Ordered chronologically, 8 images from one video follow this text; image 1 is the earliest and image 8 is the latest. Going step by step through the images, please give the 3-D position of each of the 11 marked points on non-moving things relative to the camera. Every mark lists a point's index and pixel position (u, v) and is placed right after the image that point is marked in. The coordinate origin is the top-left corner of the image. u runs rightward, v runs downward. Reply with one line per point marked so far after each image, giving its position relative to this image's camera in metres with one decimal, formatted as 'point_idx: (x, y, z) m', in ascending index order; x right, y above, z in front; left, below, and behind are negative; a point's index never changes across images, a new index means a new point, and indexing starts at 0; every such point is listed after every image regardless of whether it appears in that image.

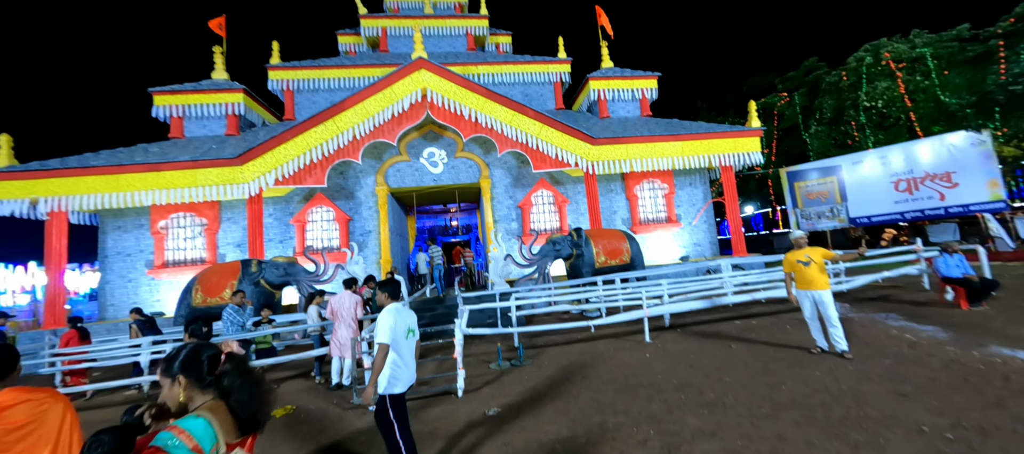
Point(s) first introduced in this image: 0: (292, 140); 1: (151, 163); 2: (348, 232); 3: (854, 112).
0: (-6.3, +2.5, +11.2) m
1: (-9.9, +1.8, +10.7) m
2: (-5.2, -0.2, +12.4) m
3: (+14.3, +4.8, +16.3) m
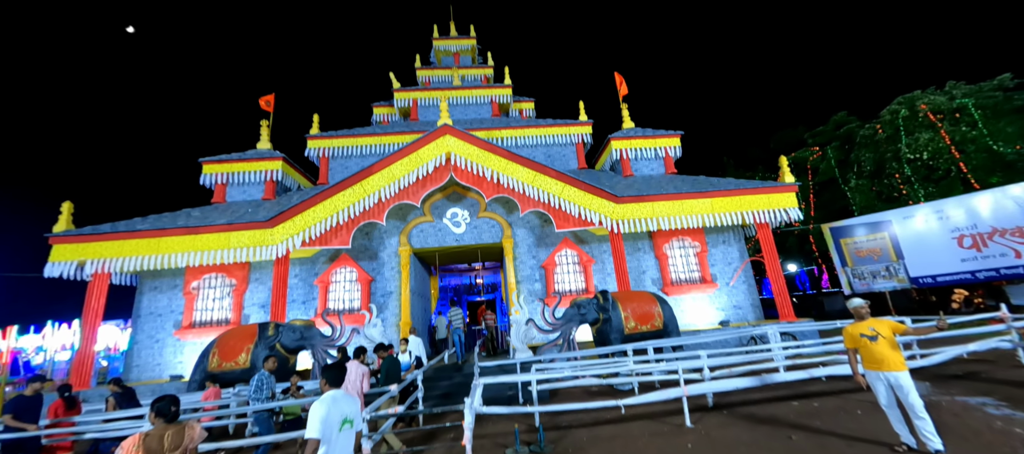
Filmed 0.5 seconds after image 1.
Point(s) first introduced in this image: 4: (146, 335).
0: (-5.7, +0.7, +11.6) m
1: (-9.3, 0.0, +11.2) m
2: (-4.5, -2.1, +12.3) m
3: (+15.3, +2.5, +15.4) m
4: (-11.3, -3.3, +12.0) m
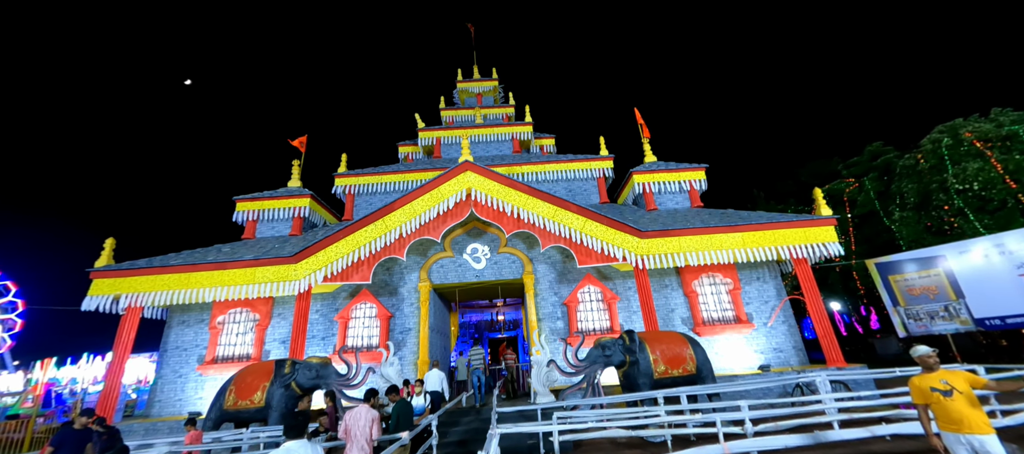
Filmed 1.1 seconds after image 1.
0: (-5.1, -0.4, +11.7) m
1: (-8.7, -1.0, +11.5) m
2: (-3.9, -3.2, +12.1) m
3: (+16.1, +1.2, +14.5) m
4: (-10.6, -4.4, +12.2) m
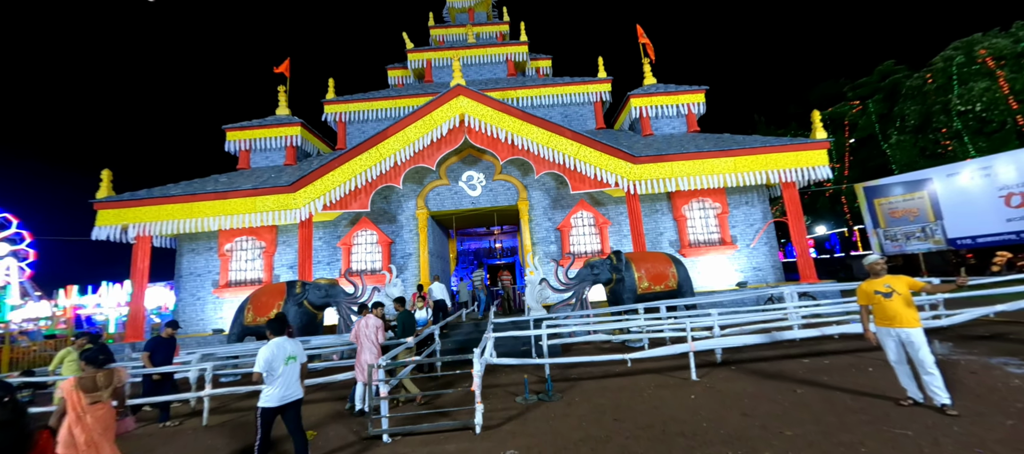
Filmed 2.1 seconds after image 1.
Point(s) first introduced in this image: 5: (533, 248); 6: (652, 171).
0: (-5.2, +1.8, +11.8) m
1: (-8.8, +1.1, +11.7) m
2: (-4.0, -0.9, +12.7) m
3: (+15.9, +4.0, +14.3) m
4: (-10.8, -2.2, +12.9) m
5: (+0.7, -0.7, +12.5) m
6: (+4.2, +1.7, +11.6) m
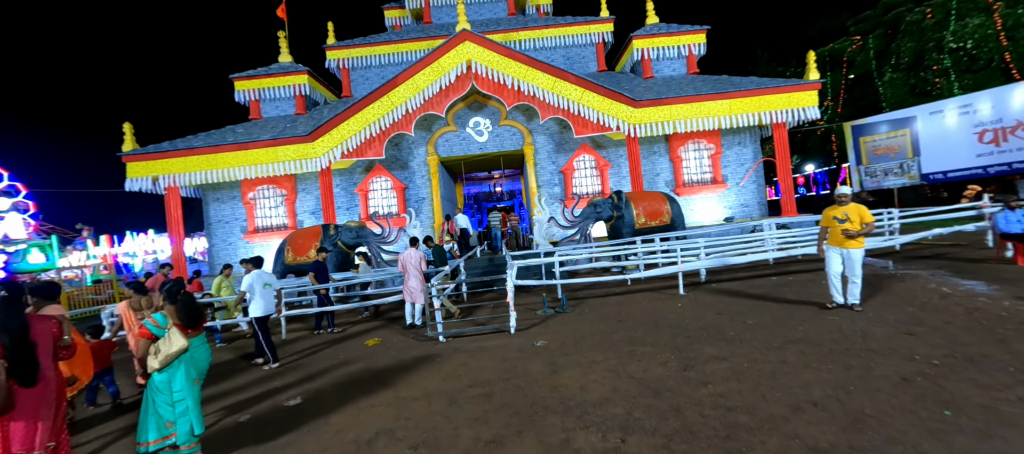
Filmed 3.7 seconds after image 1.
0: (-5.0, +3.5, +12.3) m
1: (-8.6, +2.7, +12.3) m
2: (-3.7, +1.0, +13.6) m
3: (+16.0, +6.5, +14.7) m
4: (-10.5, -0.4, +14.0) m
5: (+0.9, +1.3, +13.4) m
6: (+4.4, +3.5, +12.2) m
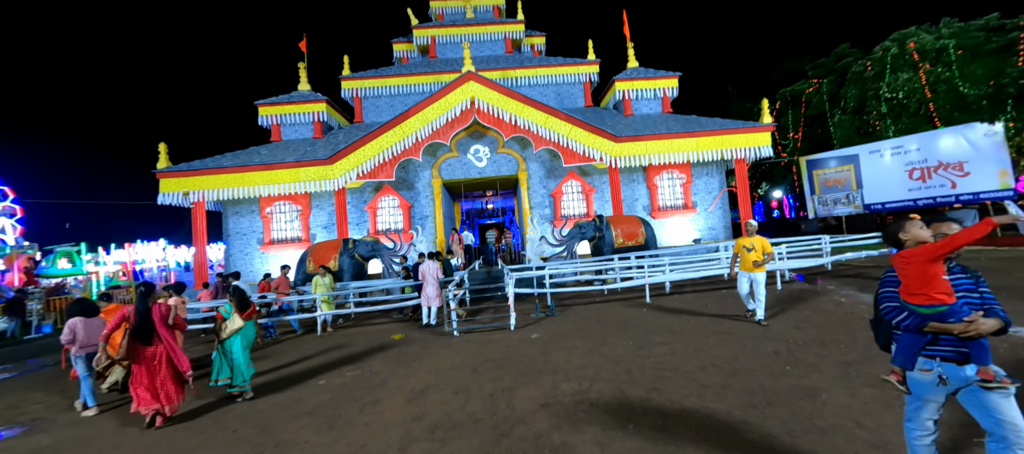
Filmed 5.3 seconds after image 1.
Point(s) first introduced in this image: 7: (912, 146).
0: (-5.1, +3.0, +13.9) m
1: (-8.7, +2.2, +13.7) m
2: (-3.9, +0.4, +15.1) m
3: (+15.9, +5.5, +17.0) m
4: (-10.7, -0.9, +15.2) m
5: (+0.7, +0.6, +15.1) m
6: (+4.3, +2.8, +14.1) m
7: (+15.3, +3.1, +15.0) m
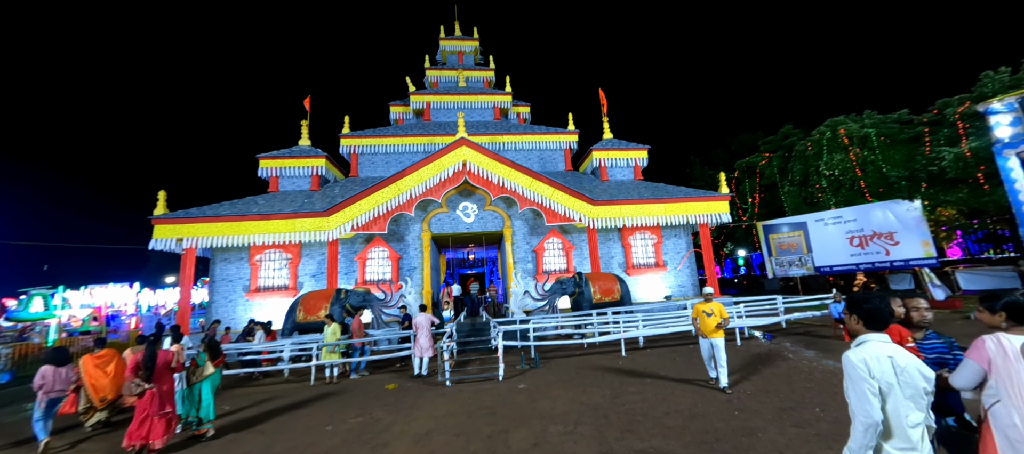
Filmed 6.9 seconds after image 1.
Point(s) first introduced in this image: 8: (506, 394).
0: (-5.6, +1.1, +14.8) m
1: (-9.2, +0.5, +14.3) m
2: (-4.6, -1.7, +15.7) m
3: (+15.2, +2.5, +19.3) m
4: (-11.4, -2.7, +15.3) m
5: (+0.1, -1.6, +16.0) m
6: (+3.8, +0.6, +15.5) m
7: (+14.7, +0.4, +17.0) m
8: (-0.1, -2.9, +6.9) m
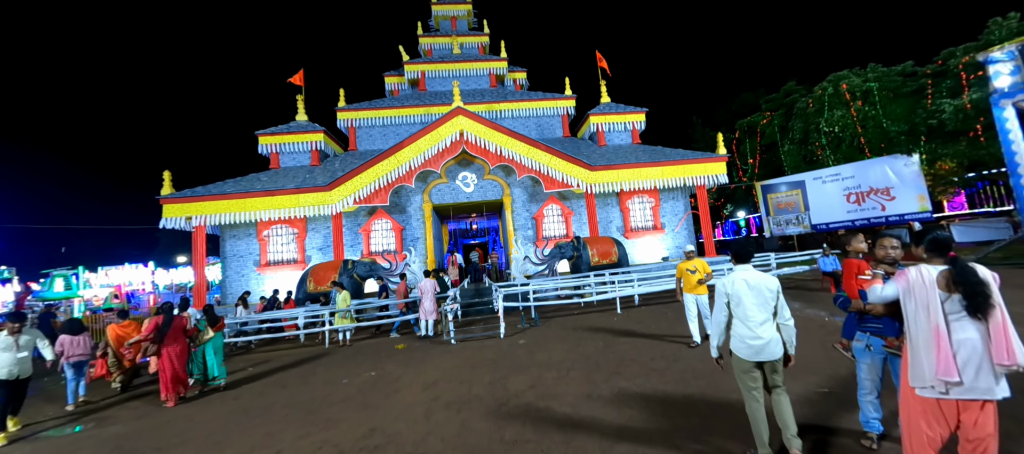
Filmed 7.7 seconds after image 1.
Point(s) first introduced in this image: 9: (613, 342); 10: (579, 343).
0: (-5.7, +2.2, +15.0) m
1: (-9.3, +1.4, +14.6) m
2: (-4.5, -0.5, +16.2) m
3: (+15.1, +4.6, +19.2) m
4: (-11.3, -1.8, +15.9) m
5: (+0.1, -0.3, +16.4) m
6: (+3.7, +2.0, +15.7) m
7: (+14.7, +2.3, +17.1) m
8: (-0.1, -2.3, +7.4) m
9: (+1.8, -2.0, +6.9) m
10: (+1.2, -2.1, +7.1) m
